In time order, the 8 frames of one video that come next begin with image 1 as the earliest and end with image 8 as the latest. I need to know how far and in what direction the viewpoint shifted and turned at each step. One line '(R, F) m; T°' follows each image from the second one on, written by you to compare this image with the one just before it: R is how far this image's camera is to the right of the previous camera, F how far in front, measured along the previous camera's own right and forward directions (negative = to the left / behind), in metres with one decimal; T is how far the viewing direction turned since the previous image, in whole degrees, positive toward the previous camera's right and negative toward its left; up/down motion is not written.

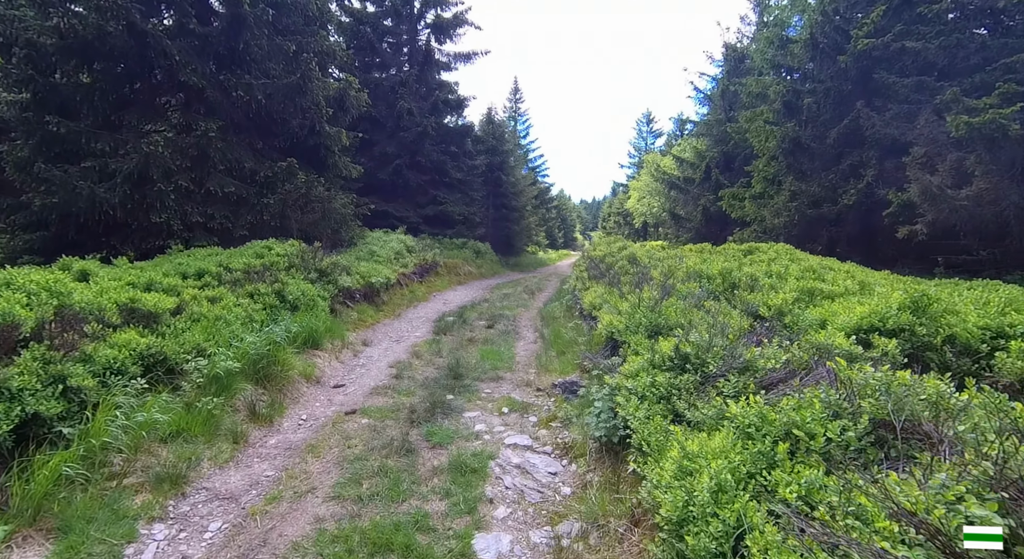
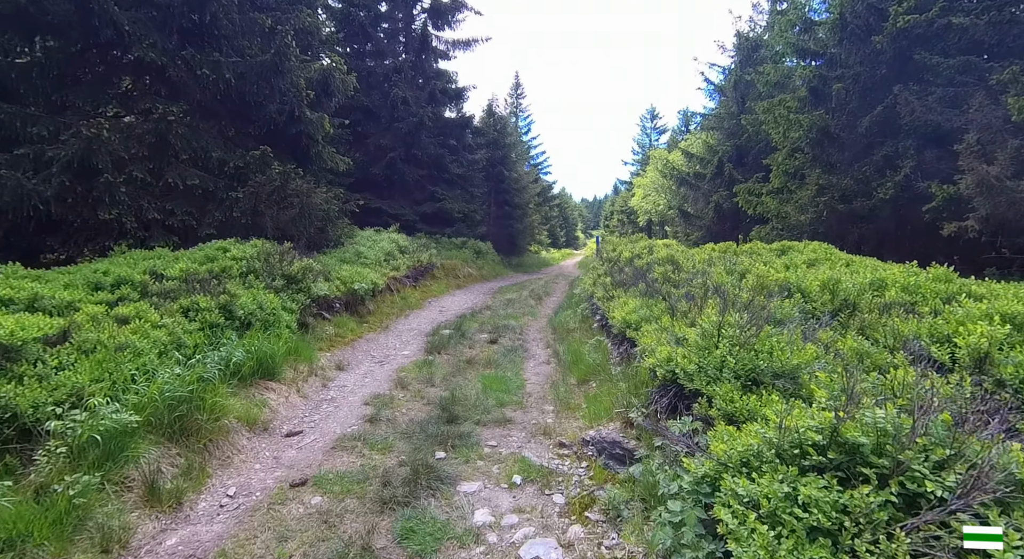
(-0.1, +1.8) m; 0°
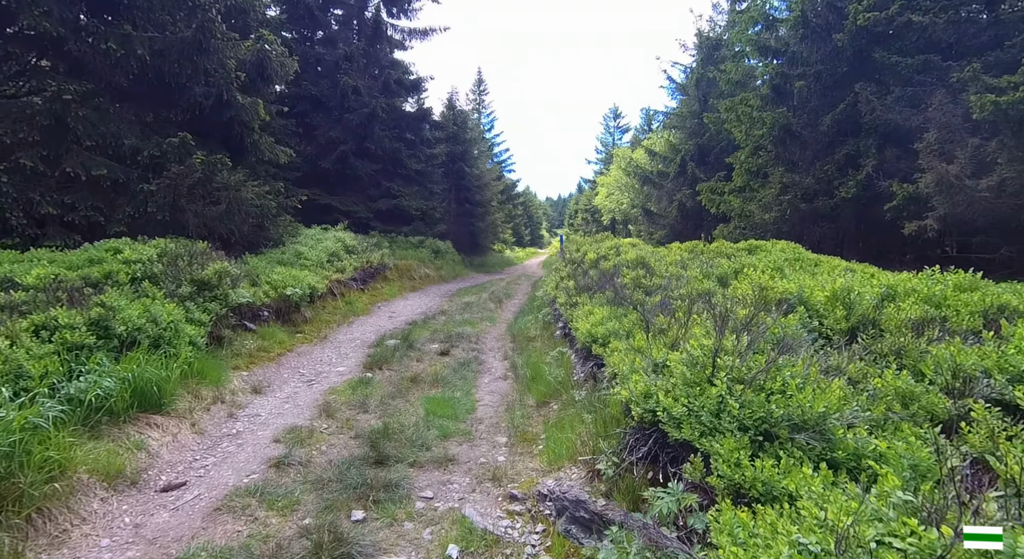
(+0.2, +1.0) m; +4°
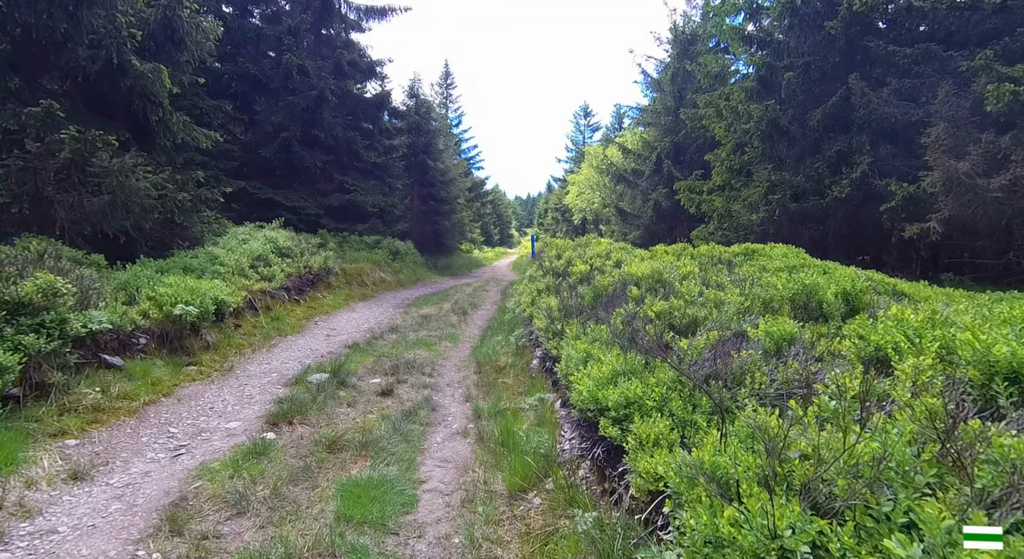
(+0.1, +2.1) m; +3°
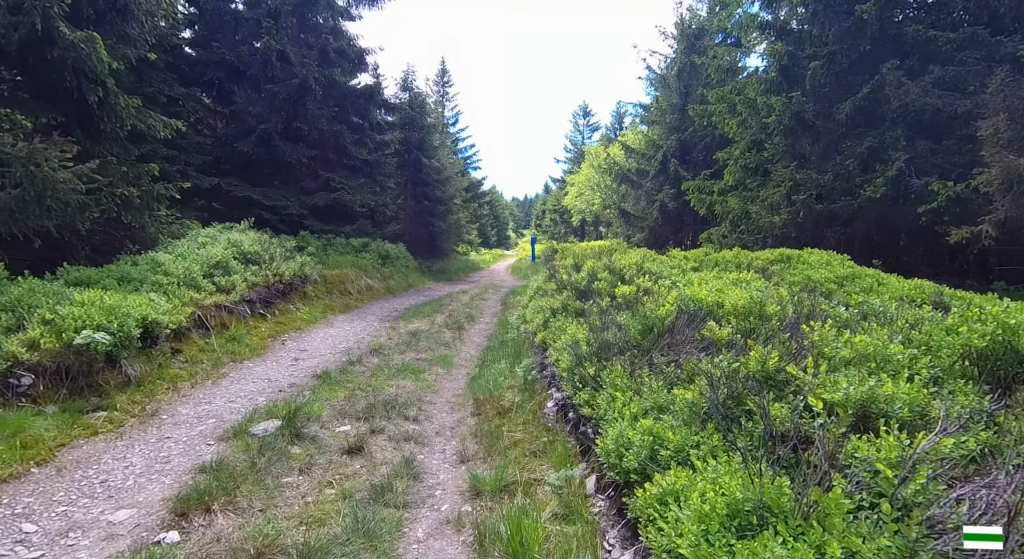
(-0.1, +1.7) m; 0°
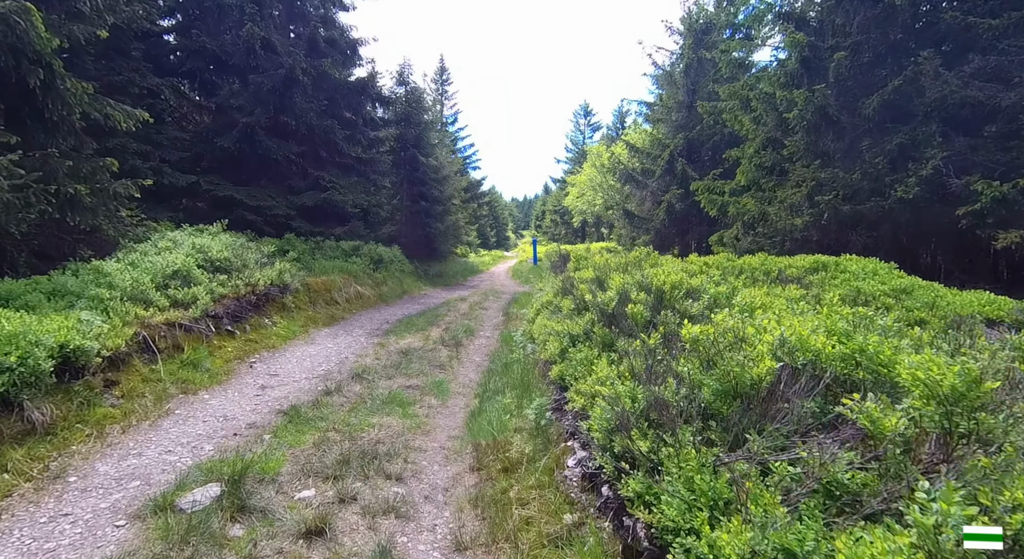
(-0.1, +1.3) m; 0°
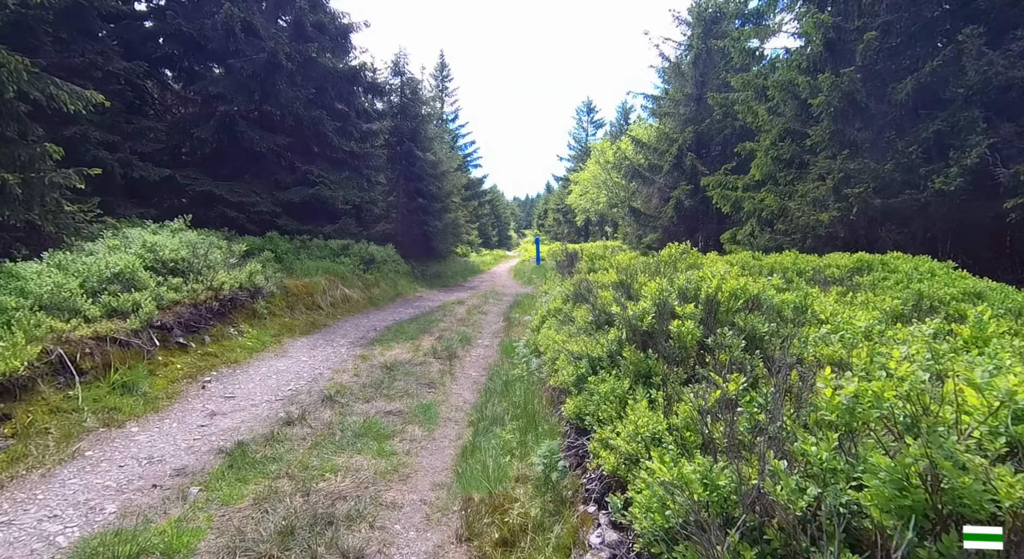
(0.0, +1.3) m; 0°
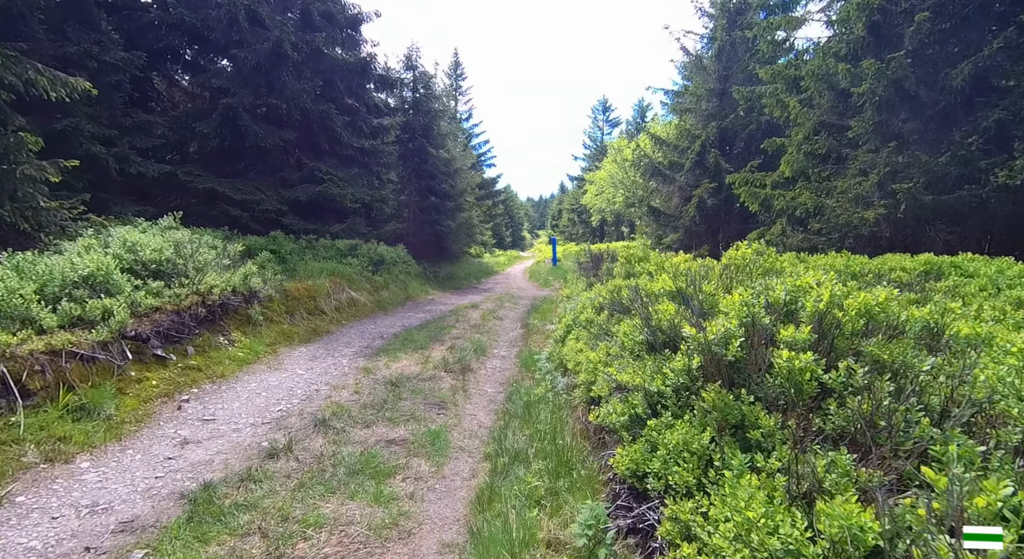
(-0.1, +1.0) m; -1°
